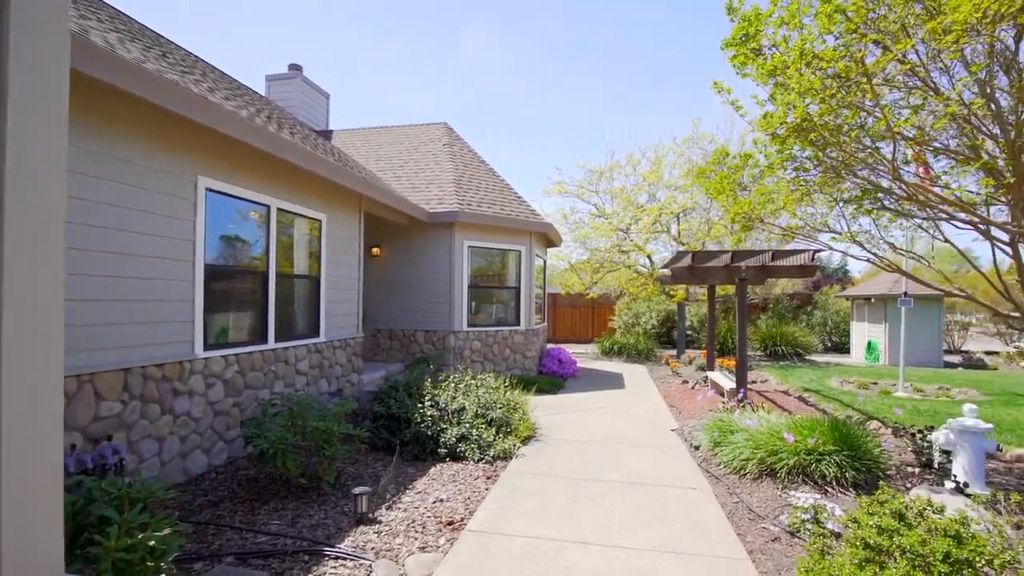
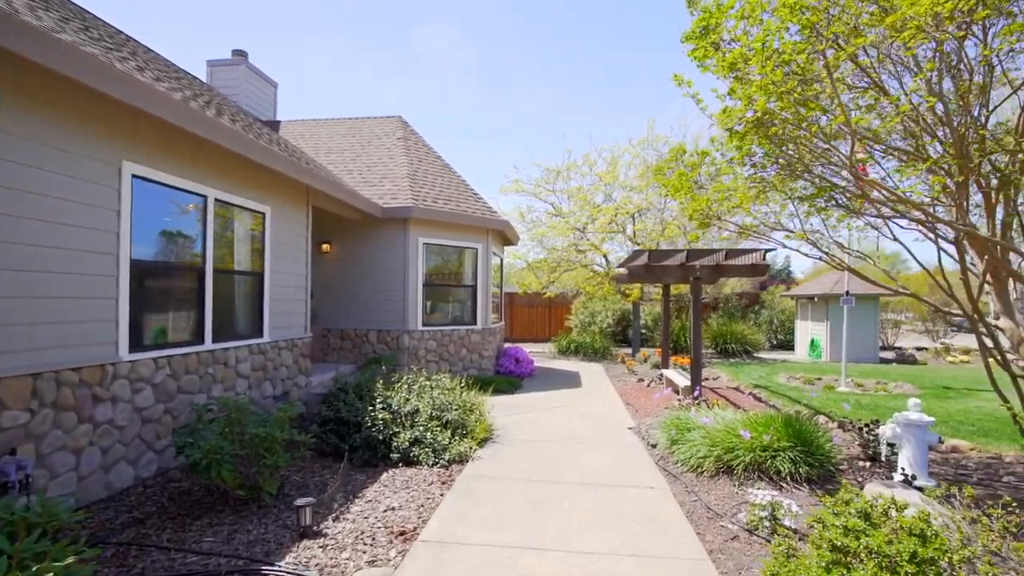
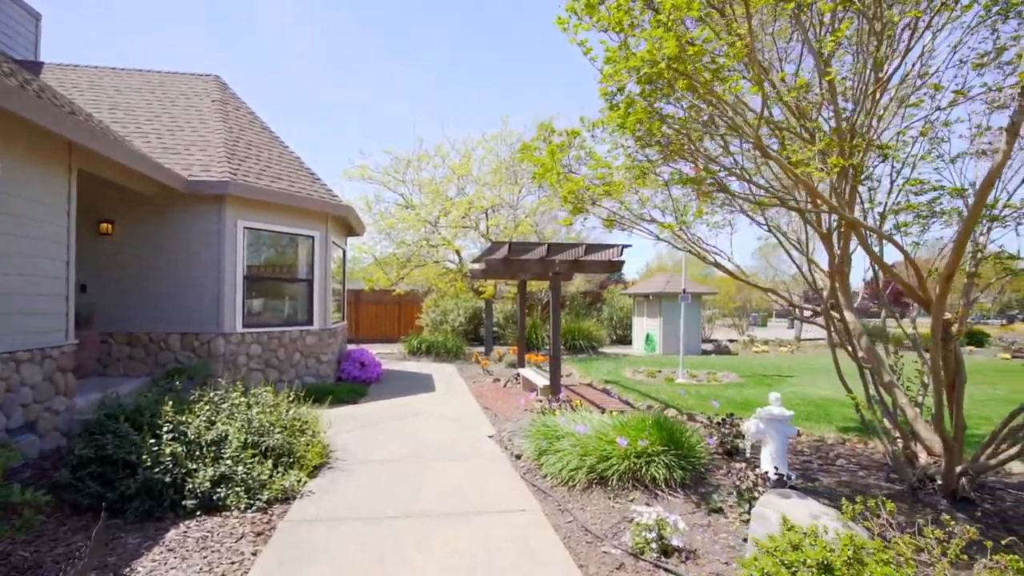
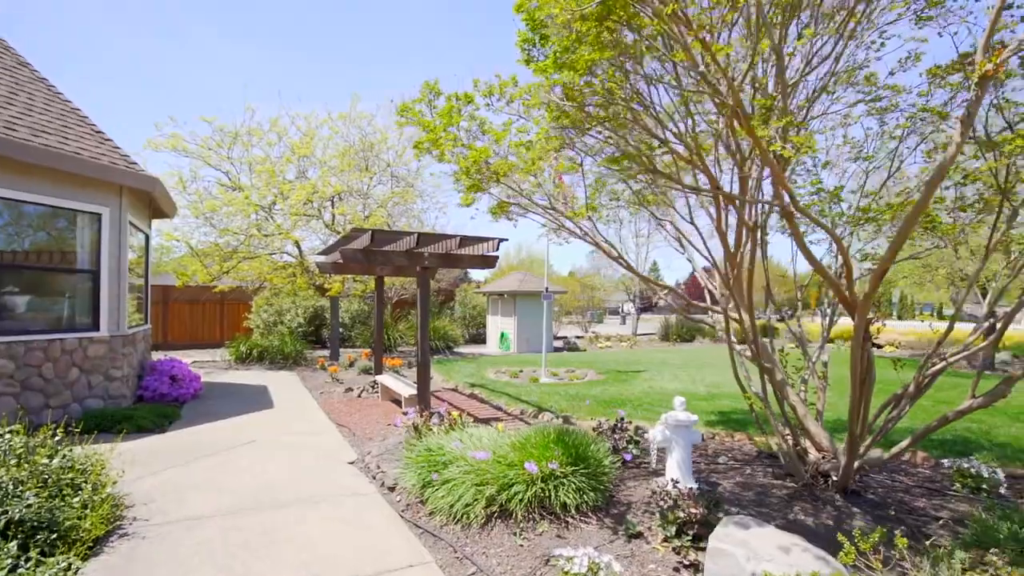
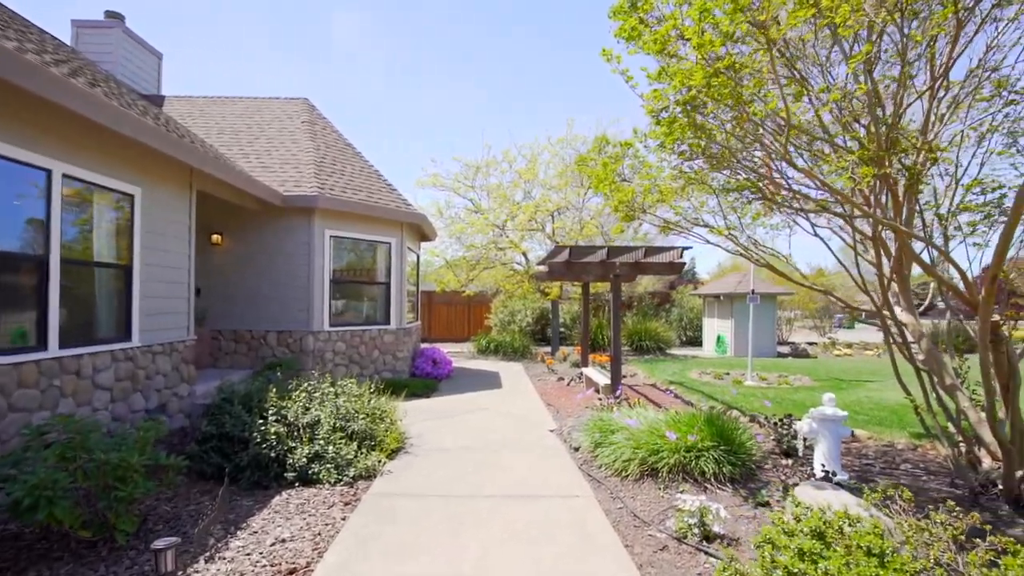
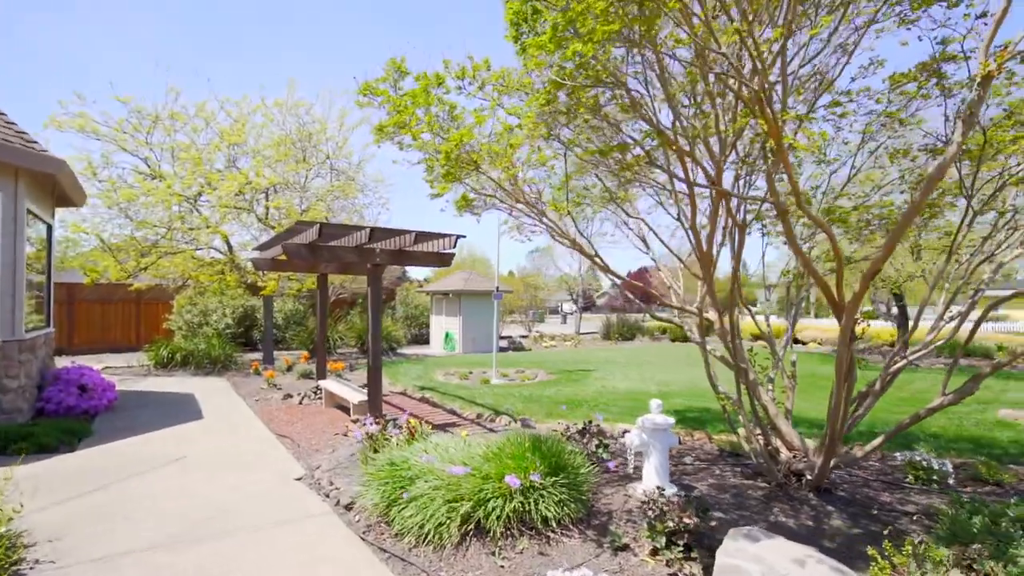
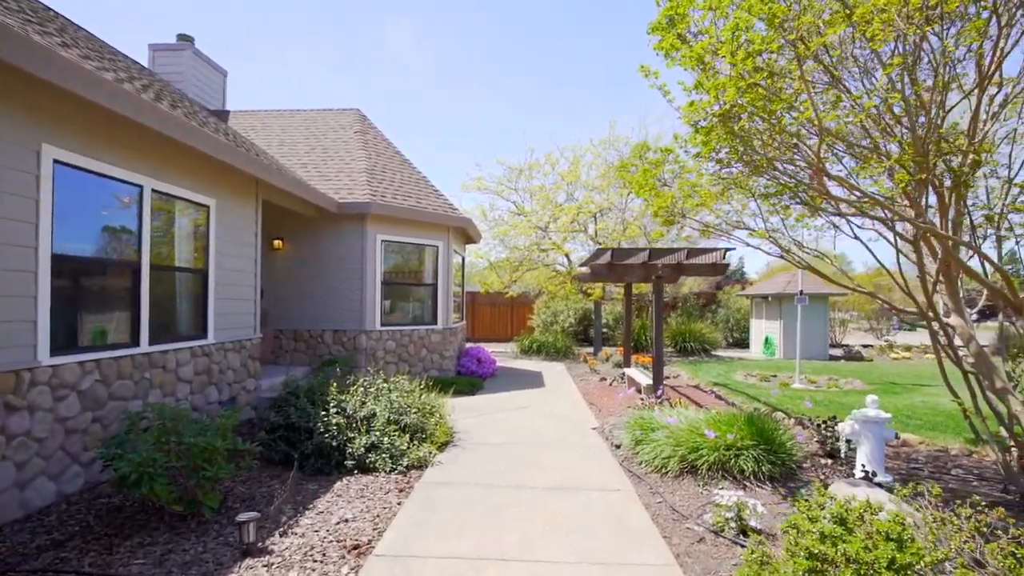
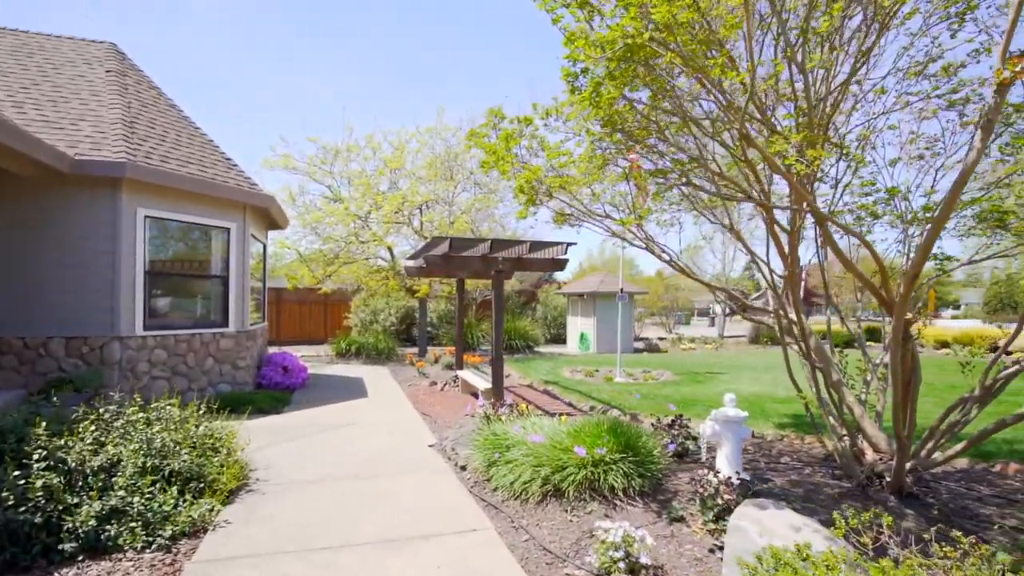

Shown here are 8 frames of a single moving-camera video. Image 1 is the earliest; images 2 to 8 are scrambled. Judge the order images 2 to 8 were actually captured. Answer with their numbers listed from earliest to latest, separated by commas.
2, 7, 5, 3, 8, 4, 6
